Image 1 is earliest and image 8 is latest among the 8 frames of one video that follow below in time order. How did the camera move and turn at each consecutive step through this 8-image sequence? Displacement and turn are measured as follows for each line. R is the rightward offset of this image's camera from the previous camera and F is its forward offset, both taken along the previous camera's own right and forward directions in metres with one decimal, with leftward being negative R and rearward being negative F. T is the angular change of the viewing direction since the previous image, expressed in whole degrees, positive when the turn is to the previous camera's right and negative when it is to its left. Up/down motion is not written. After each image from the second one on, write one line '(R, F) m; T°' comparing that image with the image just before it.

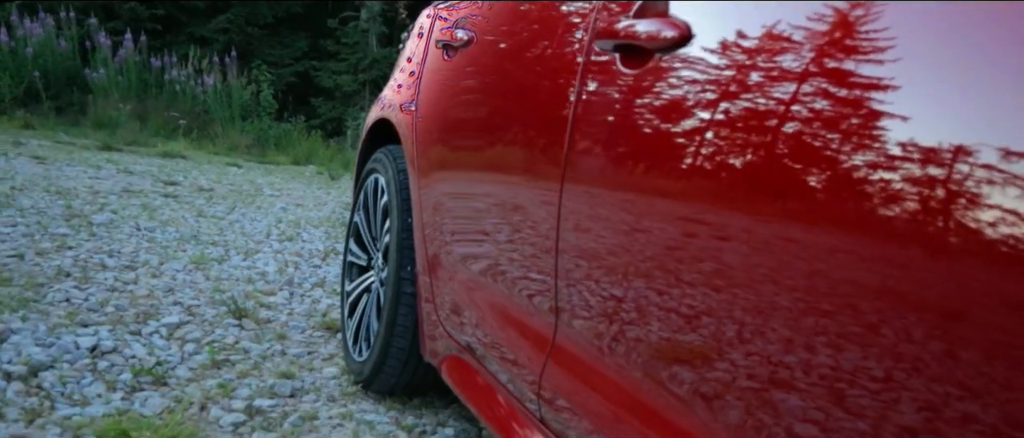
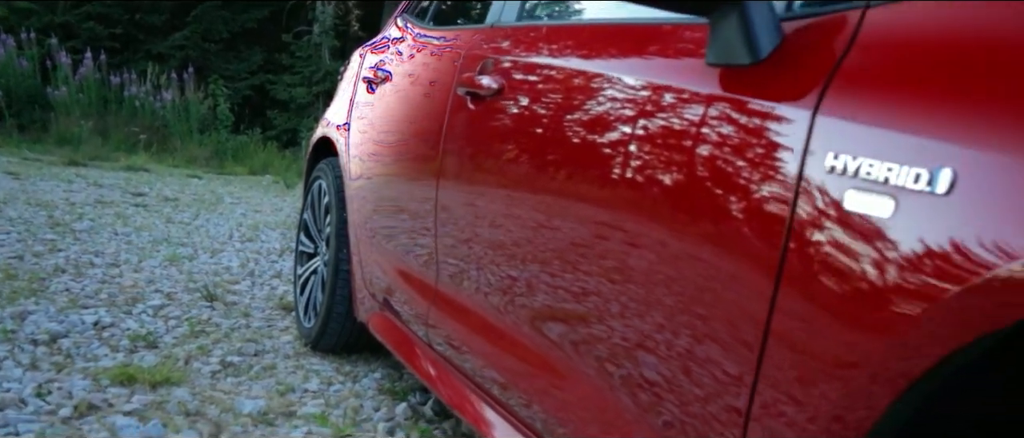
(+0.2, -0.8) m; +2°
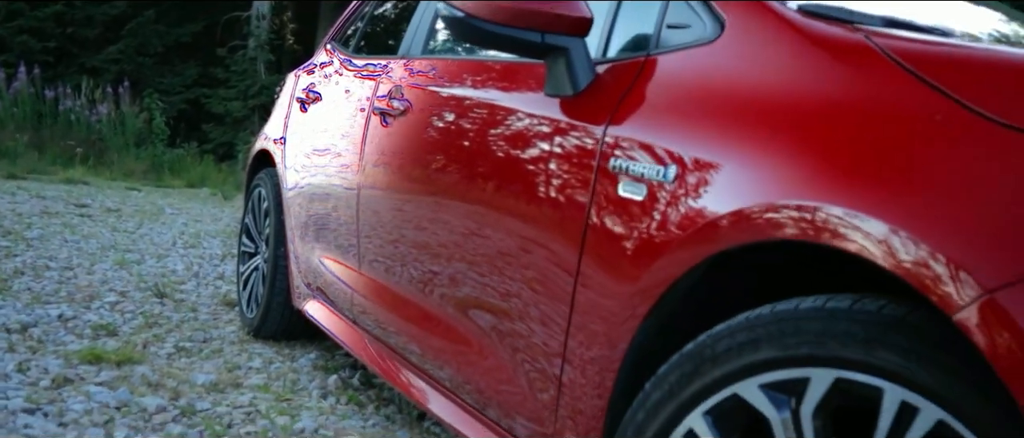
(+0.1, -0.5) m; +3°
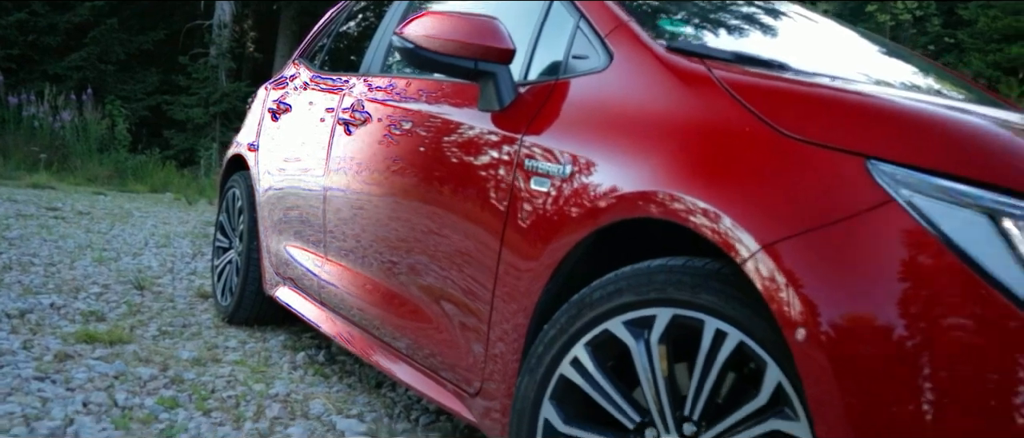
(0.0, -0.5) m; +2°
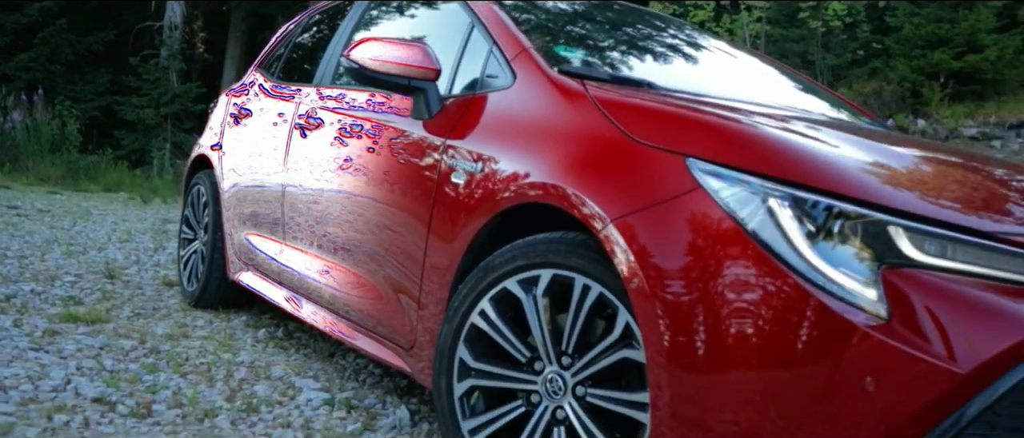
(+0.1, -0.6) m; +3°
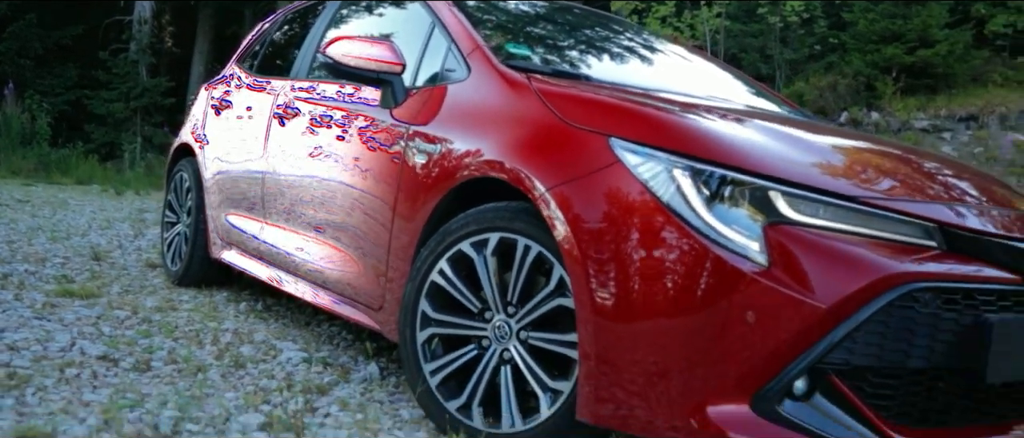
(0.0, -0.4) m; +2°
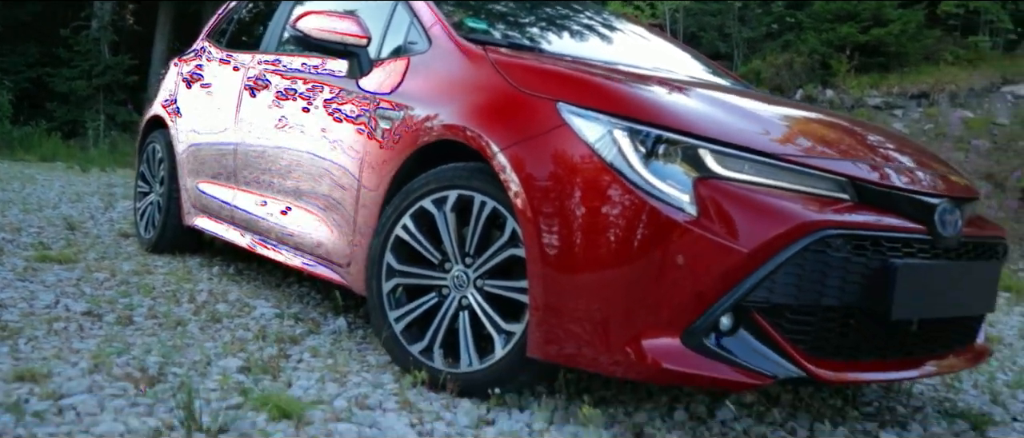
(0.0, -0.3) m; +2°
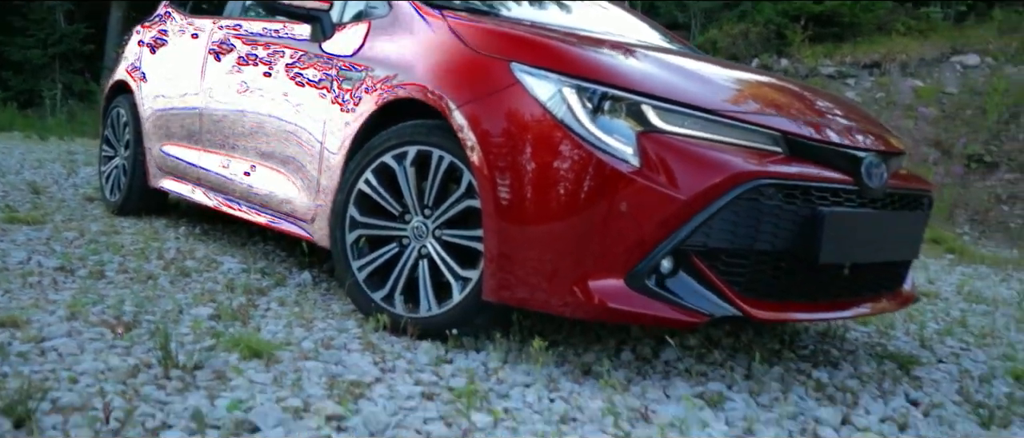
(0.0, -0.2) m; +2°
